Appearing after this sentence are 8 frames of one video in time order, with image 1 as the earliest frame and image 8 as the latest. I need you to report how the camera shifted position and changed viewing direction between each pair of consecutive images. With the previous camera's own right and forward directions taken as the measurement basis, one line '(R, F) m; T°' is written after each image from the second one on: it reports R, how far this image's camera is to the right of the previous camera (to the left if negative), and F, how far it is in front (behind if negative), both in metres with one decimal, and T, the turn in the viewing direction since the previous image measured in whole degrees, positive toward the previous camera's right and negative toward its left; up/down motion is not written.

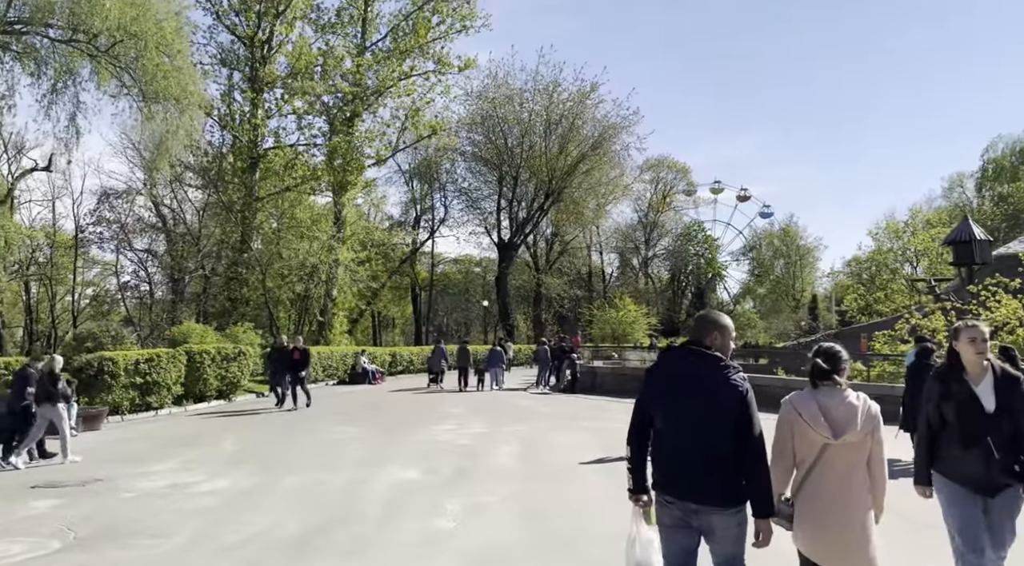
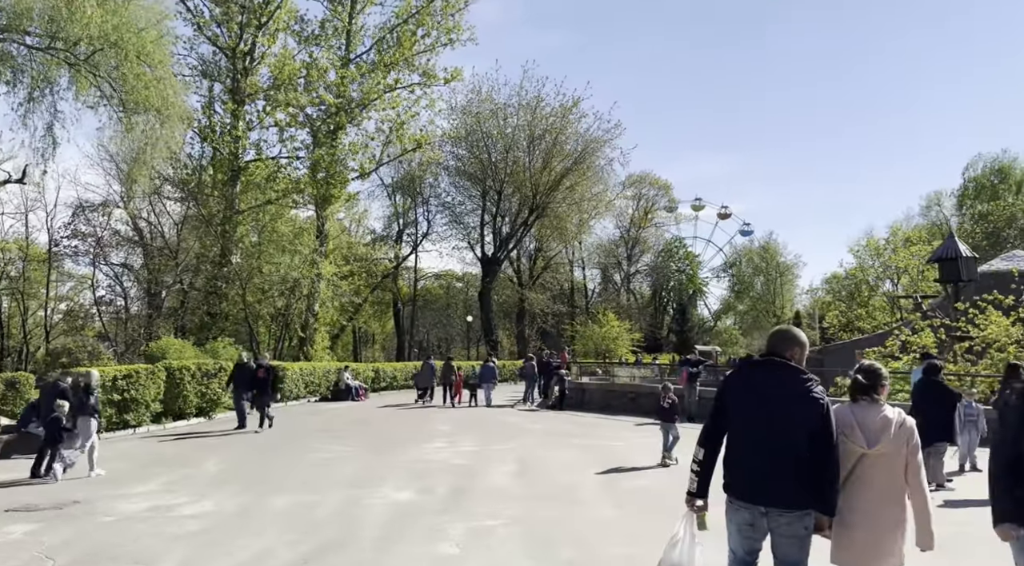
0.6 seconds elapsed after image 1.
(-0.2, +0.3) m; +1°
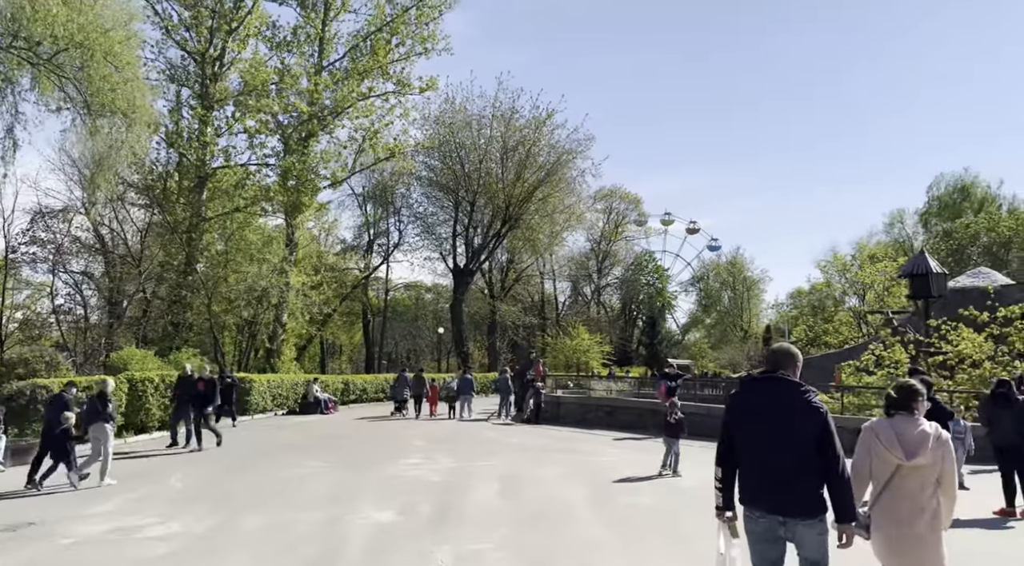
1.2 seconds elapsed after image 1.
(-0.2, +0.3) m; +2°
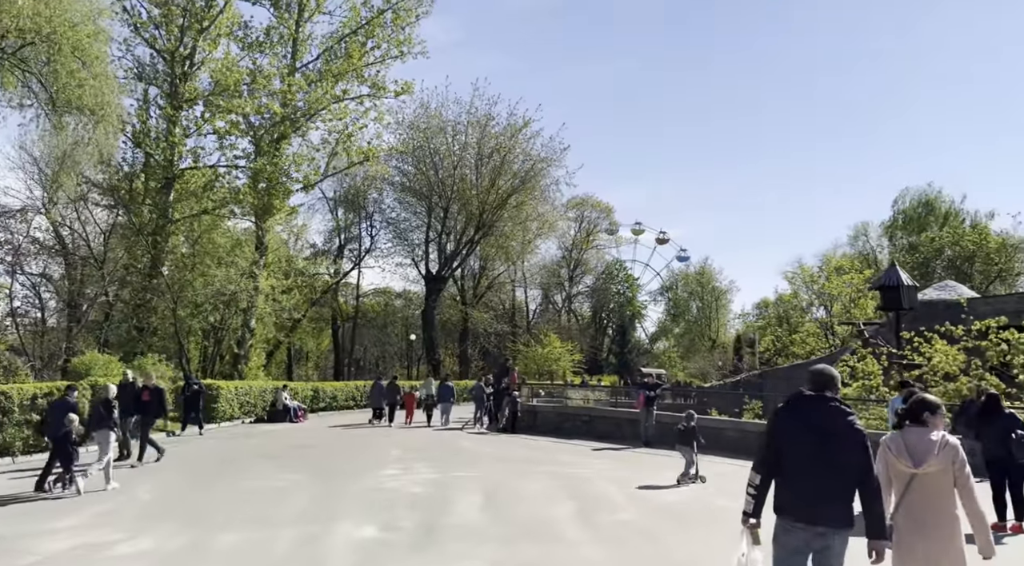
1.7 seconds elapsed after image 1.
(-0.2, +0.2) m; +2°
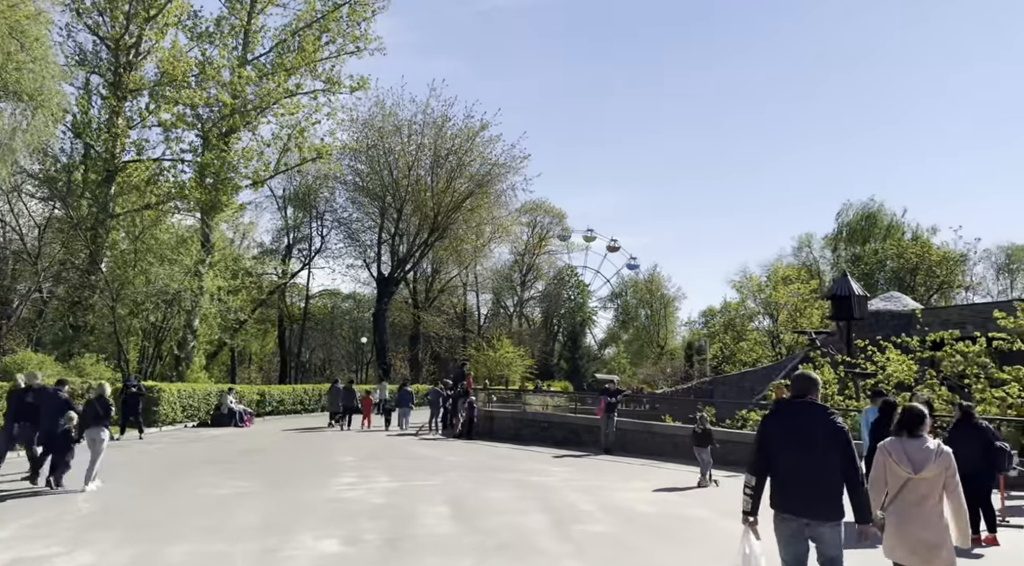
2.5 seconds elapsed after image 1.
(-0.3, +0.4) m; +4°
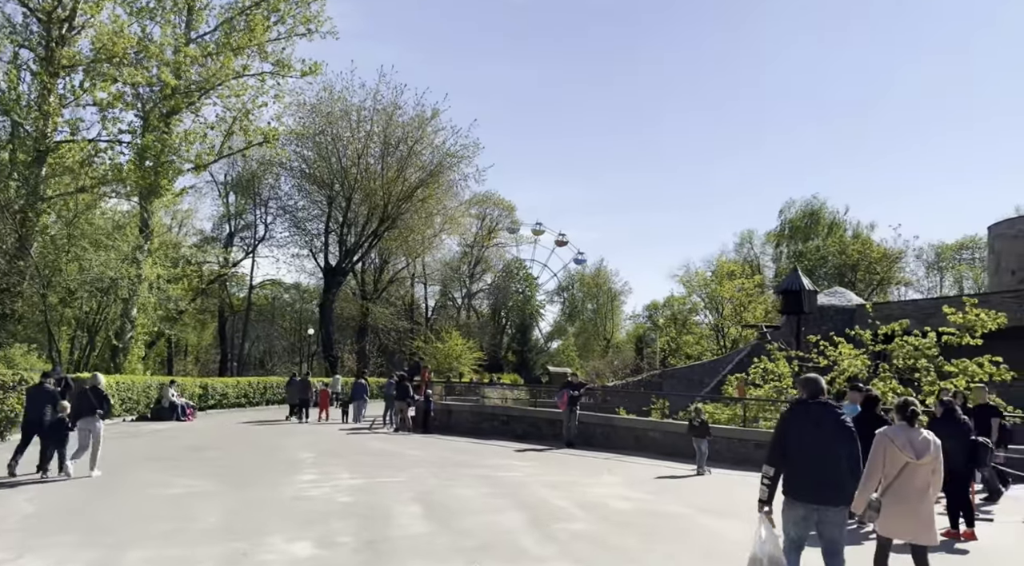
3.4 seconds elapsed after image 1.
(-0.4, +0.4) m; +4°
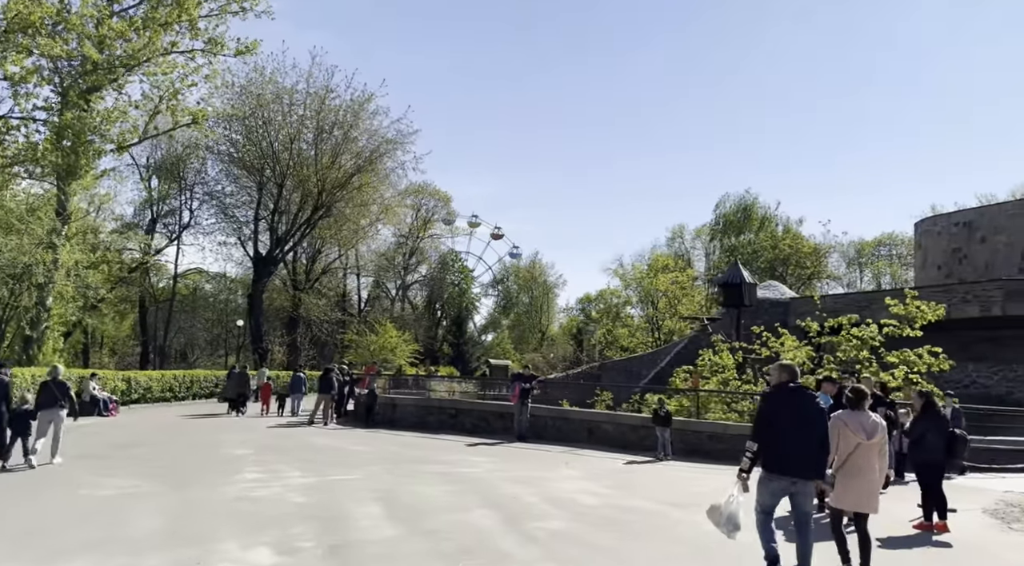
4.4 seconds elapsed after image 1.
(-0.4, +0.5) m; +5°
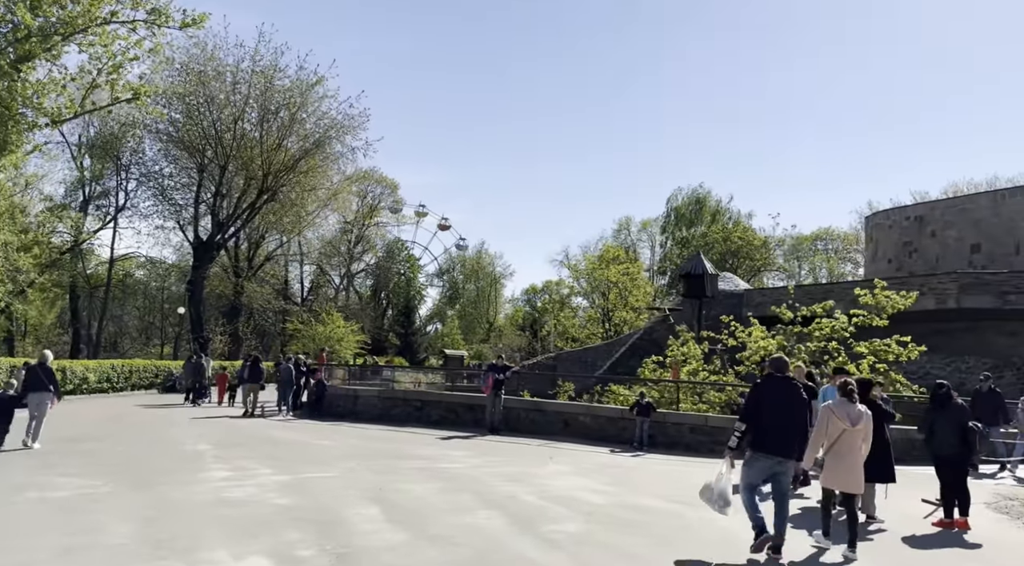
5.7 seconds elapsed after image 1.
(-0.7, +0.6) m; +4°
